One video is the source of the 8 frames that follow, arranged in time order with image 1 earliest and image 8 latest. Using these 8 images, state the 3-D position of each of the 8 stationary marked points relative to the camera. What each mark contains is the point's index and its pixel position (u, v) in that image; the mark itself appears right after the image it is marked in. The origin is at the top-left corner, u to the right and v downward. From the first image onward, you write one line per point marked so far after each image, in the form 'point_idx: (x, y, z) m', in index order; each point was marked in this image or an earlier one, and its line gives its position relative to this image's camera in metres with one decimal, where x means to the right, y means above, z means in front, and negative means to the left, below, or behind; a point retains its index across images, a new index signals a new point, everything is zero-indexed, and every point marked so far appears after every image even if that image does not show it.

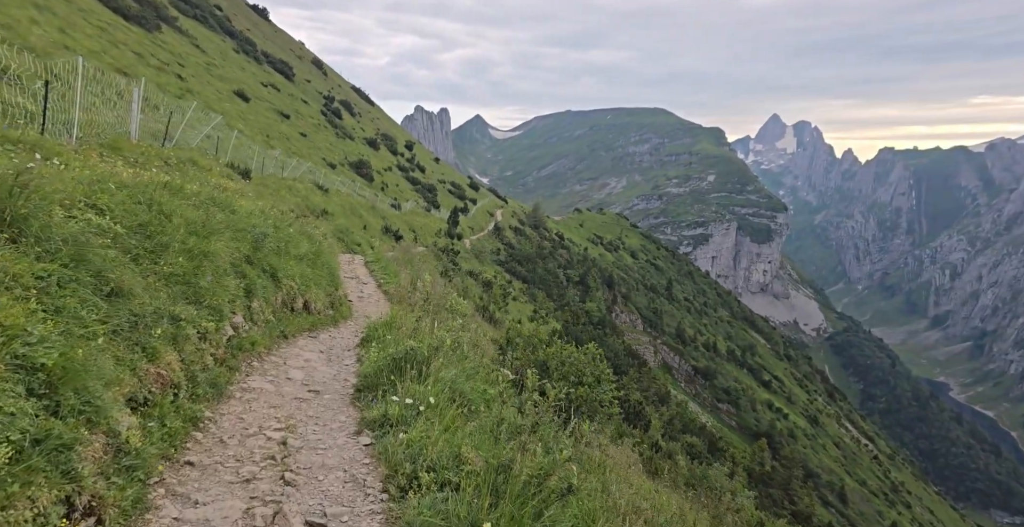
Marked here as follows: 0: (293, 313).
0: (-6.2, -1.4, +17.8) m
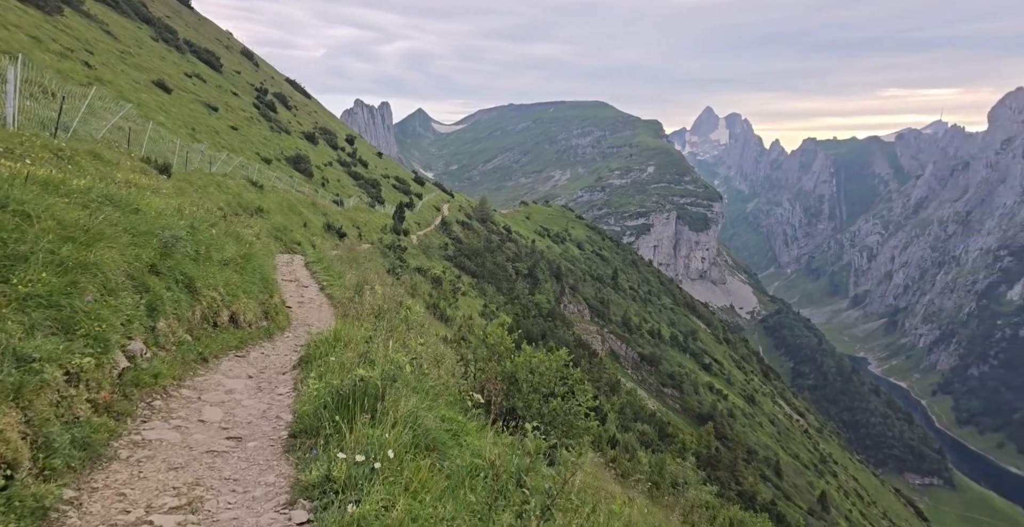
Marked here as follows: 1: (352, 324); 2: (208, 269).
0: (-7.0, -1.5, +14.9) m
1: (-3.6, -1.5, +14.3) m
2: (-7.9, -0.1, +16.3) m
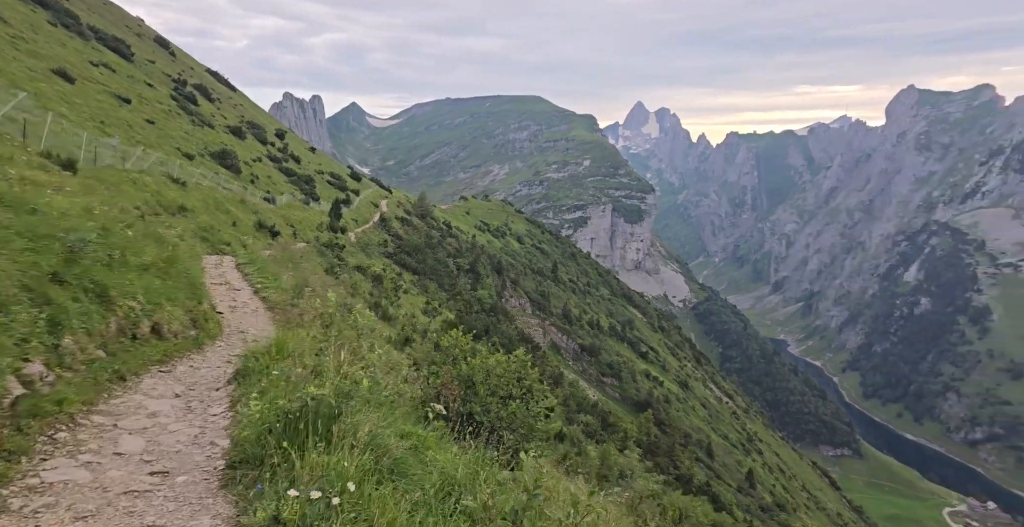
0: (-7.9, -1.7, +13.3) m
1: (-4.5, -1.5, +13.0) m
2: (-9.0, -0.3, +14.5) m
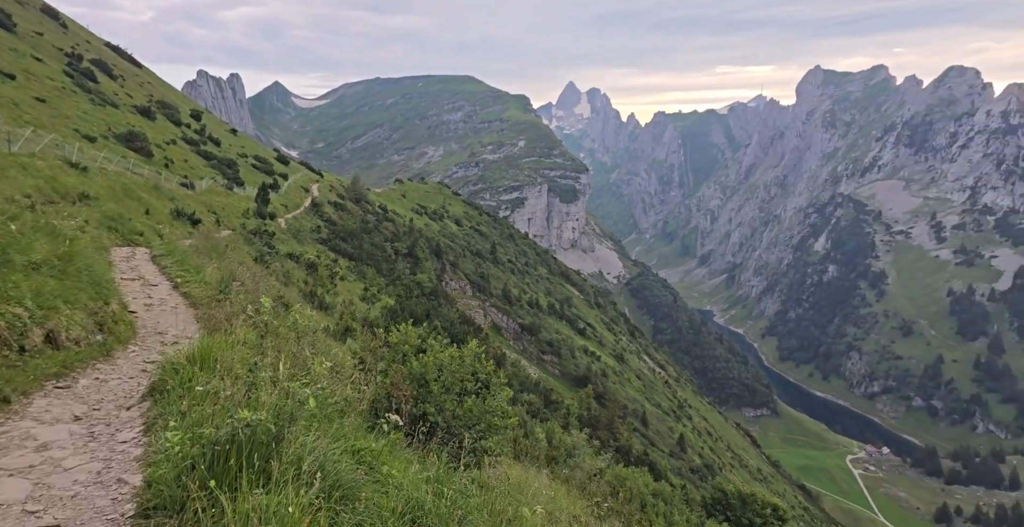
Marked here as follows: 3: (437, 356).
0: (-8.7, -1.6, +11.2) m
1: (-5.2, -1.4, +11.3) m
2: (-9.8, -0.2, +12.3) m
3: (-1.7, -2.1, +14.0) m
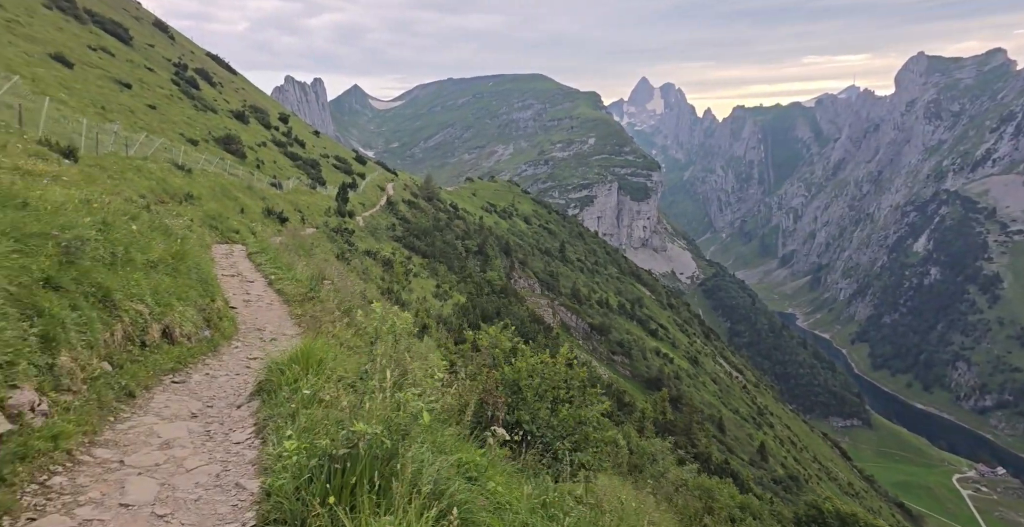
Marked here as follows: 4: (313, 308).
0: (-6.9, -1.6, +11.8) m
1: (-3.4, -1.4, +11.5) m
2: (-7.9, -0.2, +13.0) m
3: (+0.4, -2.2, +13.8) m
4: (-6.3, -1.3, +19.9) m
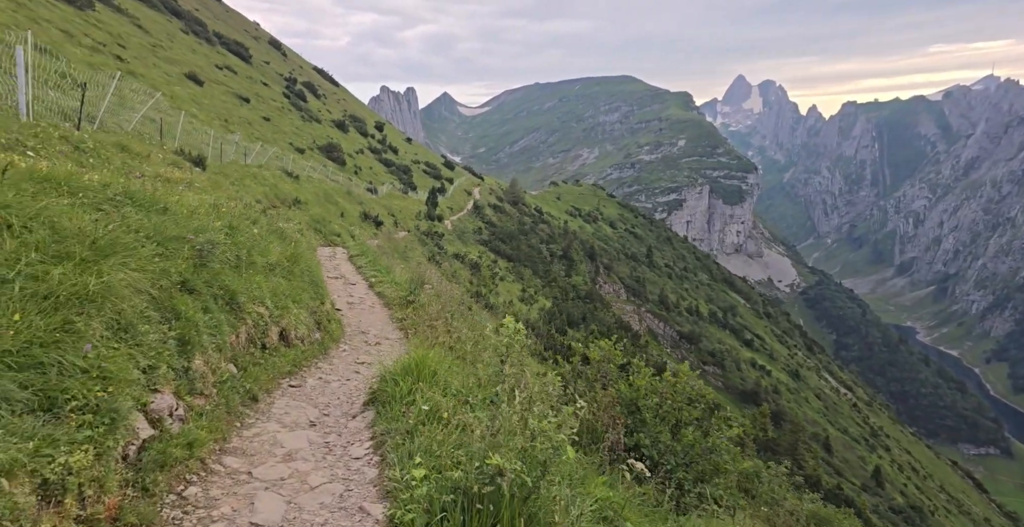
0: (-4.7, -1.7, +12.0) m
1: (-1.3, -1.5, +11.3) m
2: (-5.5, -0.3, +13.4) m
3: (+2.8, -2.4, +13.1) m
4: (-3.1, -1.5, +20.0) m
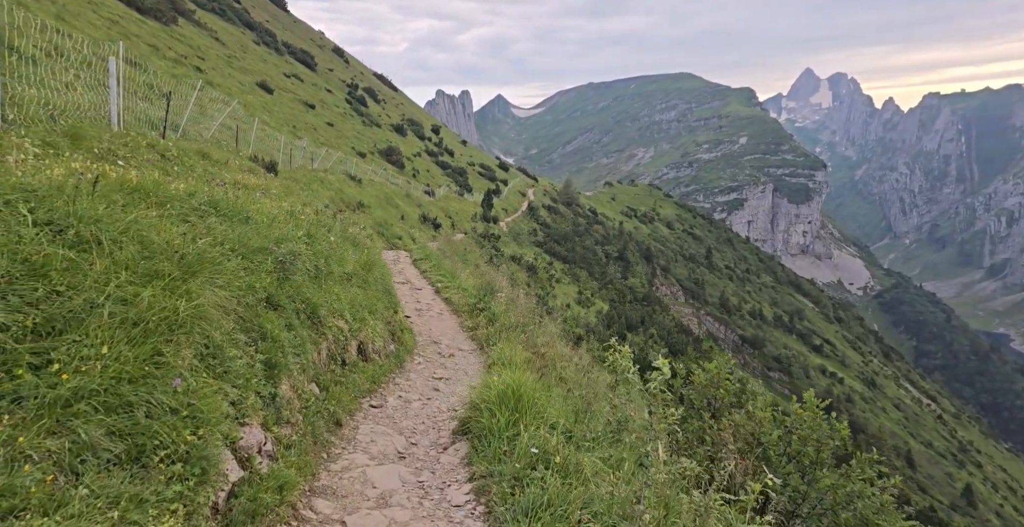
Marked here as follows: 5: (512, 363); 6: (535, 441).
0: (-3.0, -1.9, +11.4) m
1: (+0.3, -1.8, +10.4) m
2: (-3.7, -0.5, +12.9) m
3: (+4.5, -2.6, +11.9) m
4: (-0.7, -1.7, +19.3) m
5: (0.0, -2.2, +13.5) m
6: (+0.2, -2.2, +8.2) m
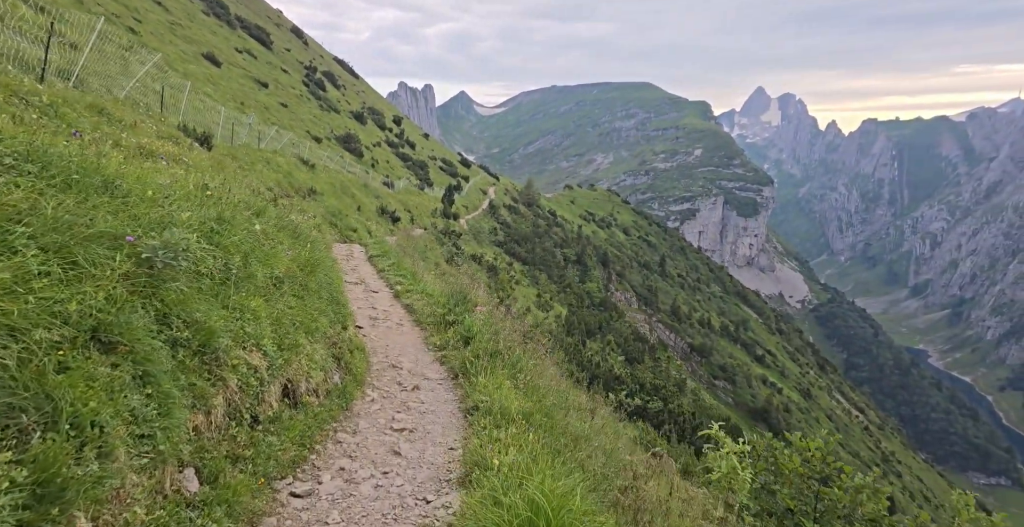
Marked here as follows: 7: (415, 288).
0: (-2.9, -2.0, +7.1) m
1: (+0.5, -1.9, +6.3) m
2: (-3.6, -0.5, +8.5) m
3: (+4.6, -3.0, +8.0) m
4: (-1.1, -1.8, +15.1) m
5: (0.0, -2.3, +9.4) m
6: (+0.6, -2.4, +4.1) m
7: (-2.8, -1.0, +19.4) m
